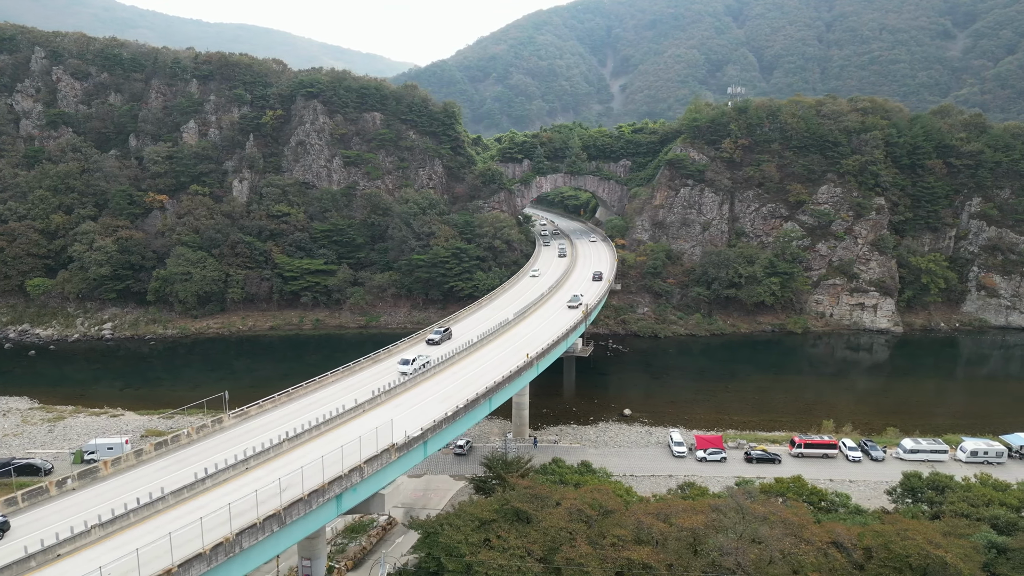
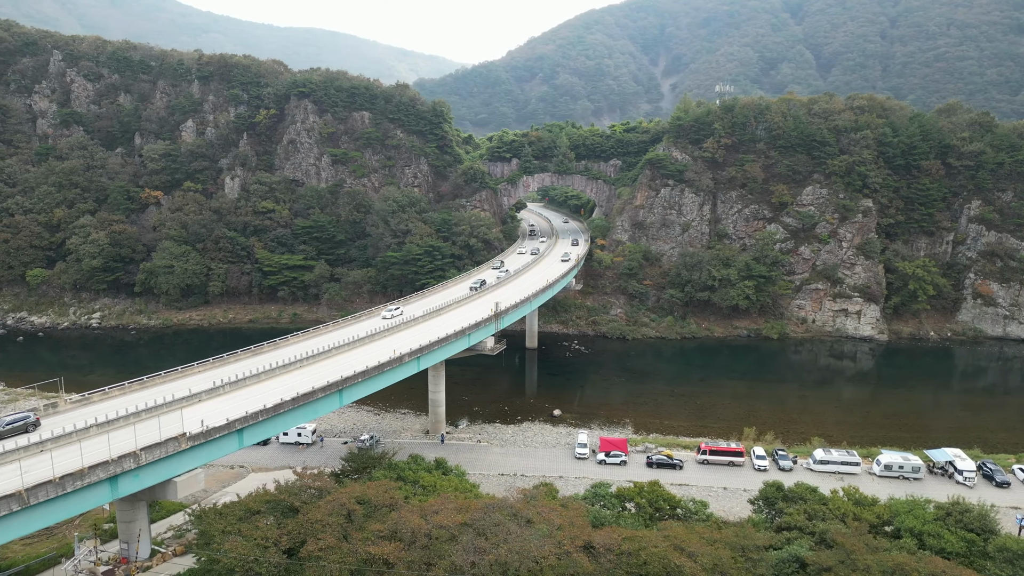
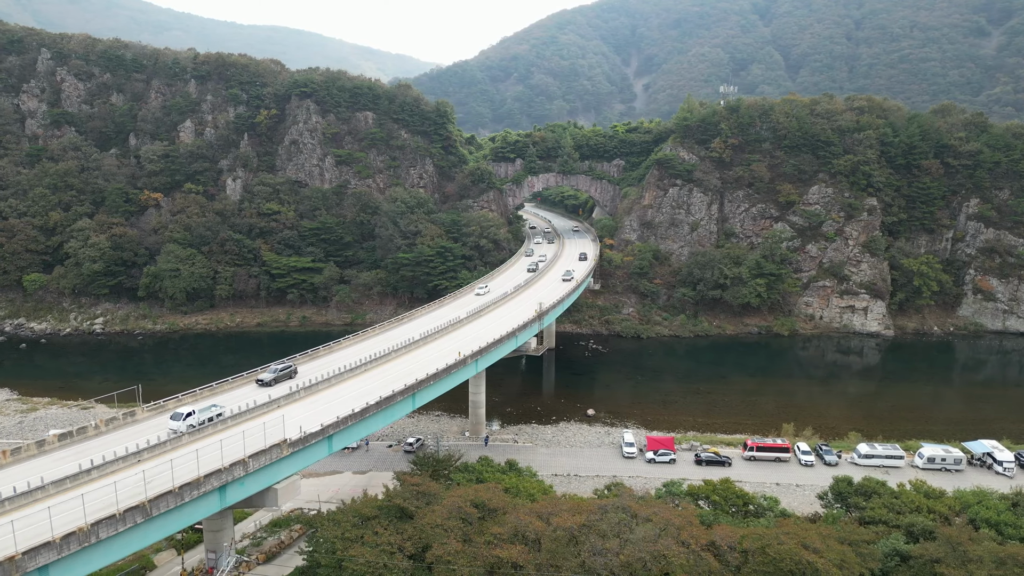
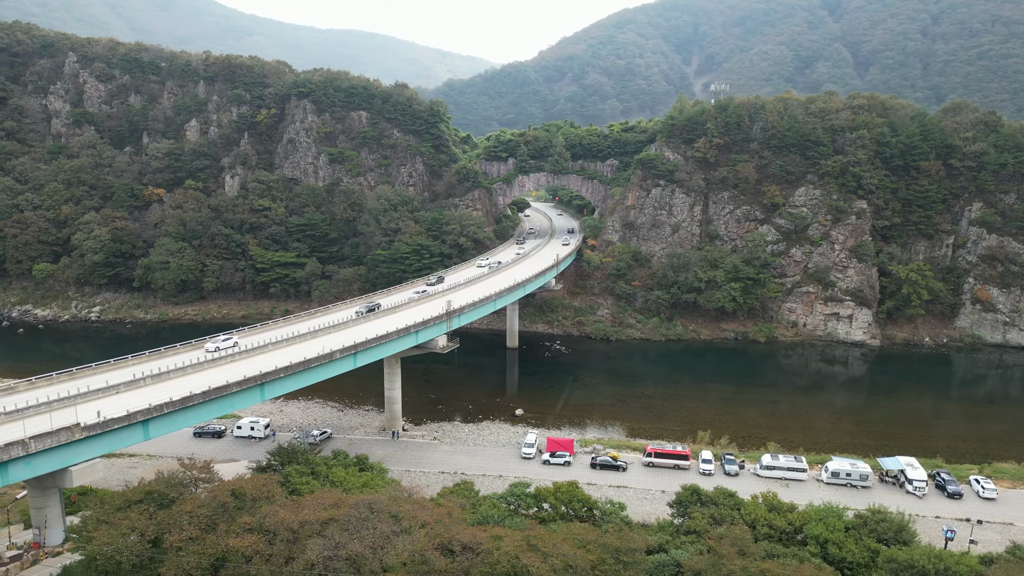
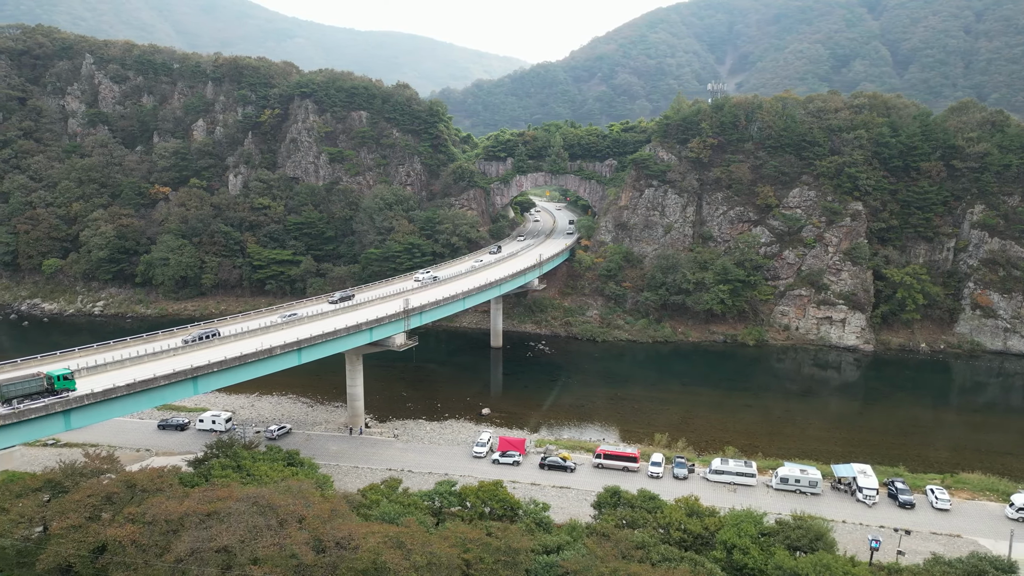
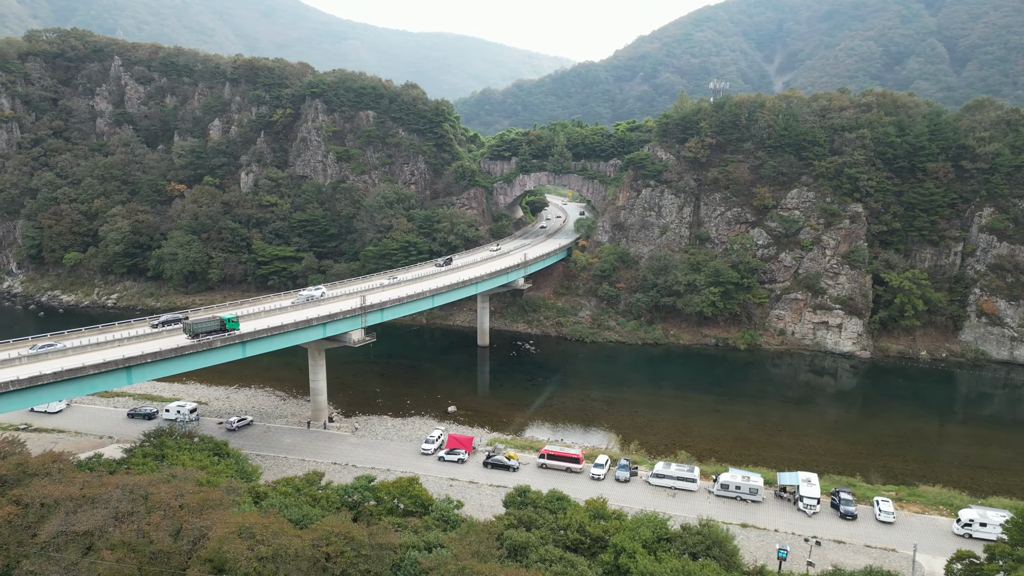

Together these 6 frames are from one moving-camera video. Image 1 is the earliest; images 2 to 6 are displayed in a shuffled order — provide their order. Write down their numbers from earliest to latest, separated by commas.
3, 2, 4, 5, 6
